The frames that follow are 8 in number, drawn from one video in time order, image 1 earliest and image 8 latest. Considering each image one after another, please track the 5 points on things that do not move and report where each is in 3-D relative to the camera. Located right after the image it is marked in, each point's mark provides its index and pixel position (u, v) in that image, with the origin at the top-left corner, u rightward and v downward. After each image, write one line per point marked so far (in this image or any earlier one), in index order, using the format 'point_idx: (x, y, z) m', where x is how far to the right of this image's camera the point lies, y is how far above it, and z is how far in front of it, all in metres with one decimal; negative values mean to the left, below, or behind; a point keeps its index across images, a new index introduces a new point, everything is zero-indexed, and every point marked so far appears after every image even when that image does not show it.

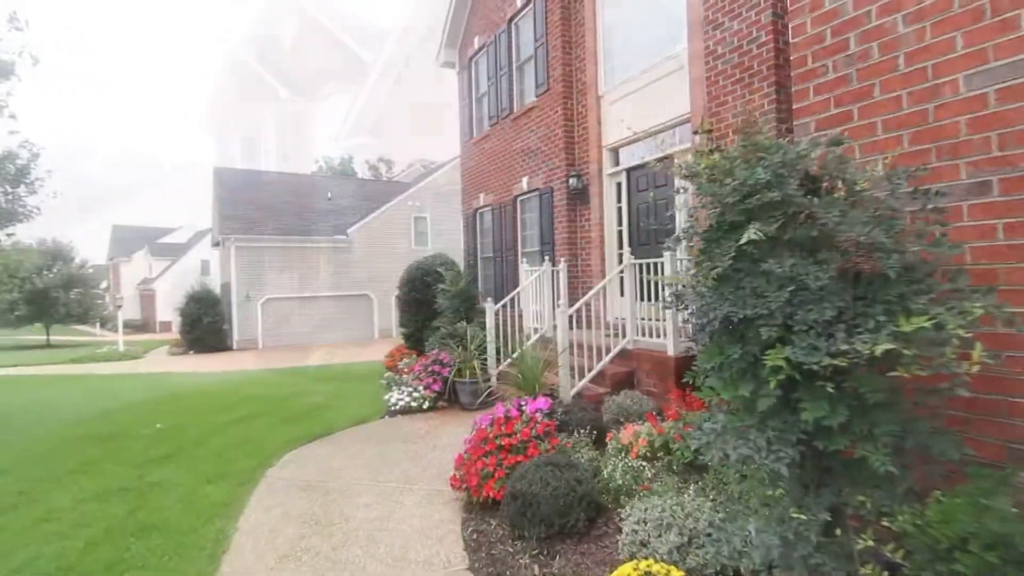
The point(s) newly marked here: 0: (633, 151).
0: (+1.7, +2.0, +7.7) m
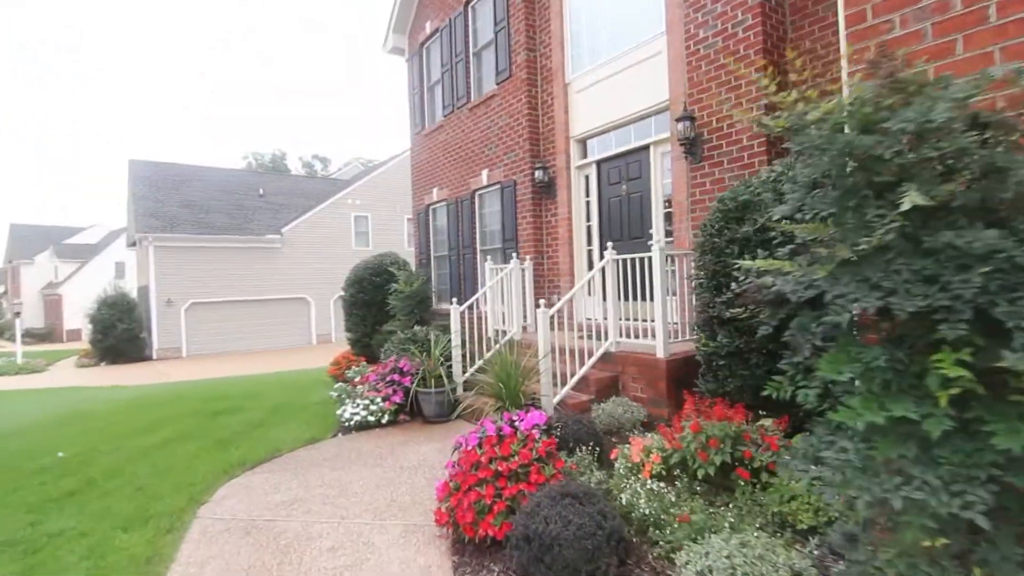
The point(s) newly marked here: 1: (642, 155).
0: (+1.3, +2.0, +7.3) m
1: (+1.6, +1.7, +6.7) m
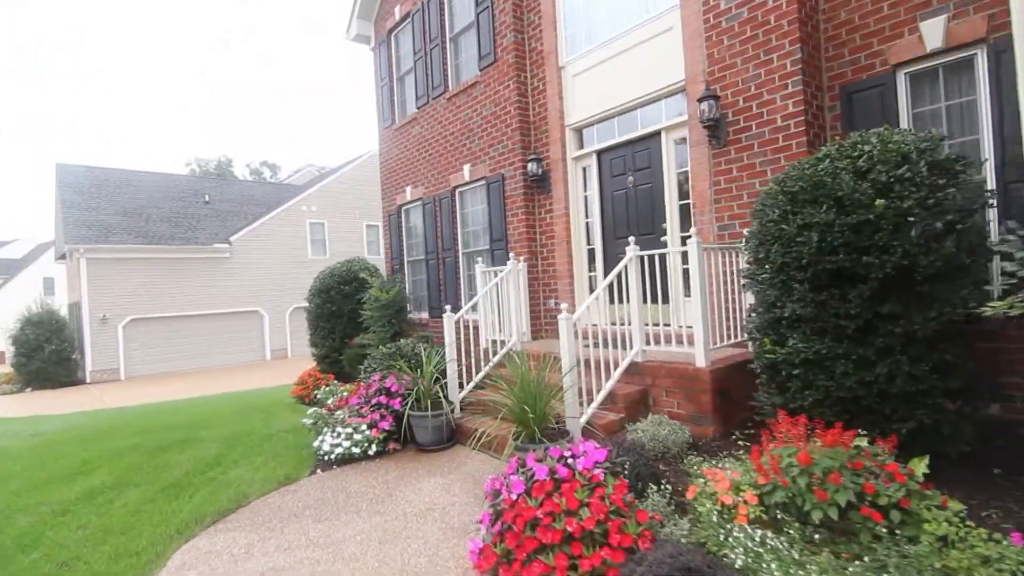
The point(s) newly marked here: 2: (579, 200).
0: (+1.2, +2.0, +6.7) m
1: (+1.6, +1.7, +6.1) m
2: (+0.9, +1.1, +6.9) m
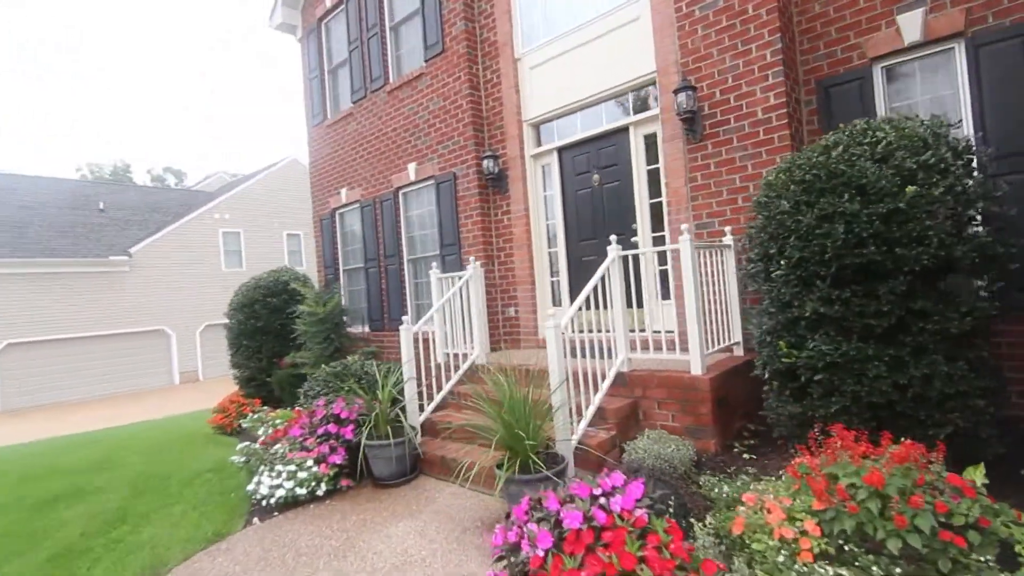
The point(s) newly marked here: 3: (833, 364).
0: (+0.6, +1.9, +6.3) m
1: (+1.1, +1.6, +5.8) m
2: (+0.3, +1.1, +6.5) m
3: (+1.8, -0.4, +3.1) m
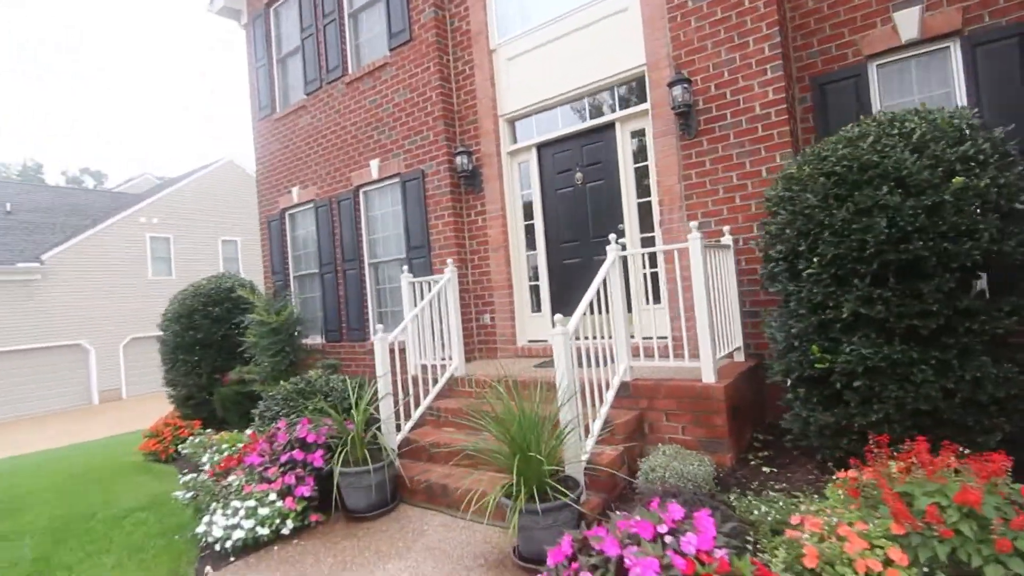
0: (+0.4, +1.8, +5.9) m
1: (+0.9, +1.6, +5.5) m
2: (0.0, +1.0, +6.1) m
3: (+1.9, -0.4, +2.8) m
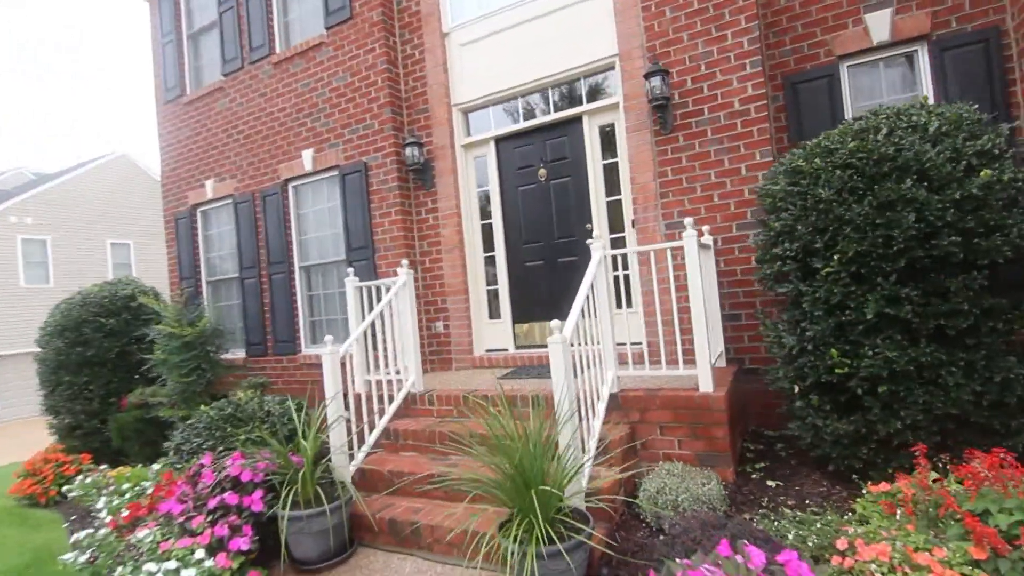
0: (-0.1, +1.8, +5.5) m
1: (+0.5, +1.5, +5.2) m
2: (-0.4, +0.9, +5.6) m
3: (+1.9, -0.4, +2.7) m
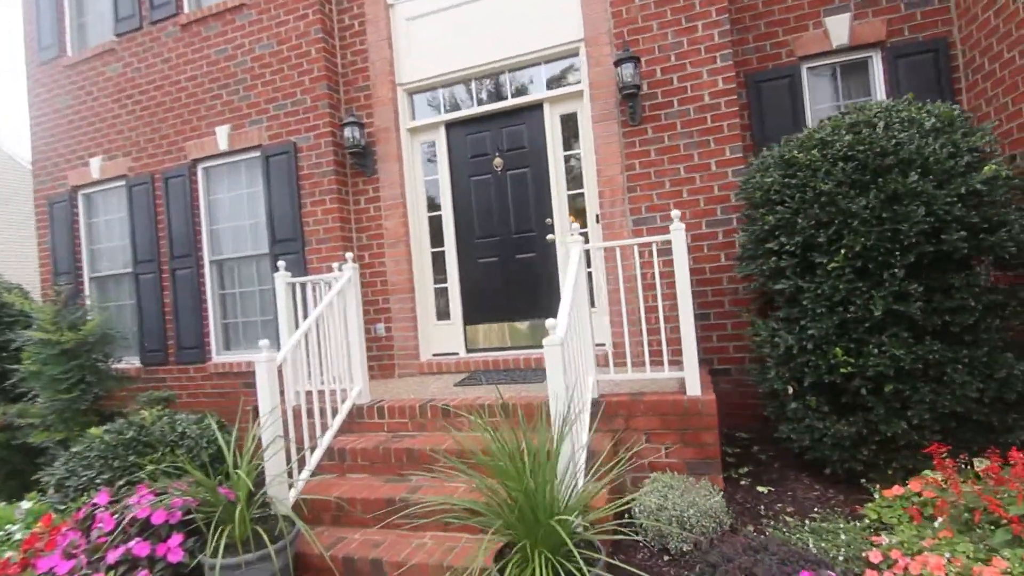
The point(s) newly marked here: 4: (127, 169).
0: (-0.5, +1.8, +5.1) m
1: (+0.1, +1.5, +4.8) m
2: (-0.9, +1.0, +5.1) m
3: (+1.9, -0.4, +2.6) m
4: (-4.2, +1.3, +5.8) m
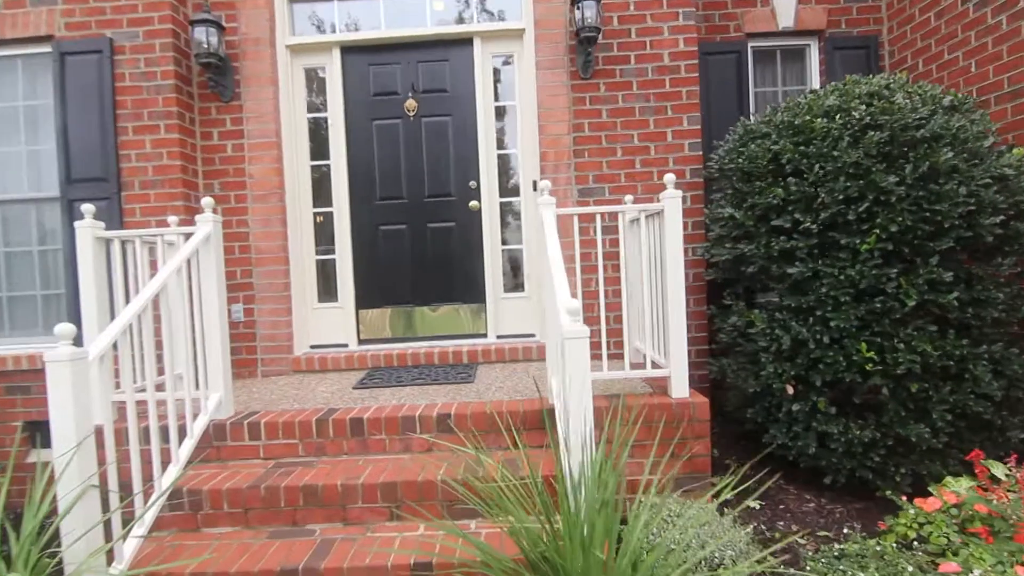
0: (-1.1, +2.0, +4.0) m
1: (-0.5, +1.7, +3.9) m
2: (-1.5, +1.2, +3.9) m
3: (+1.8, -0.3, +2.3) m
4: (-4.9, +1.6, +3.6) m
